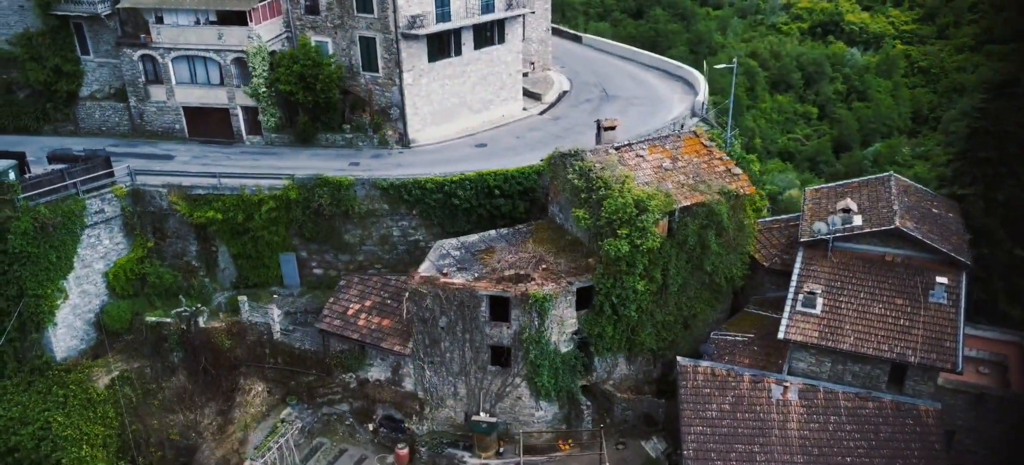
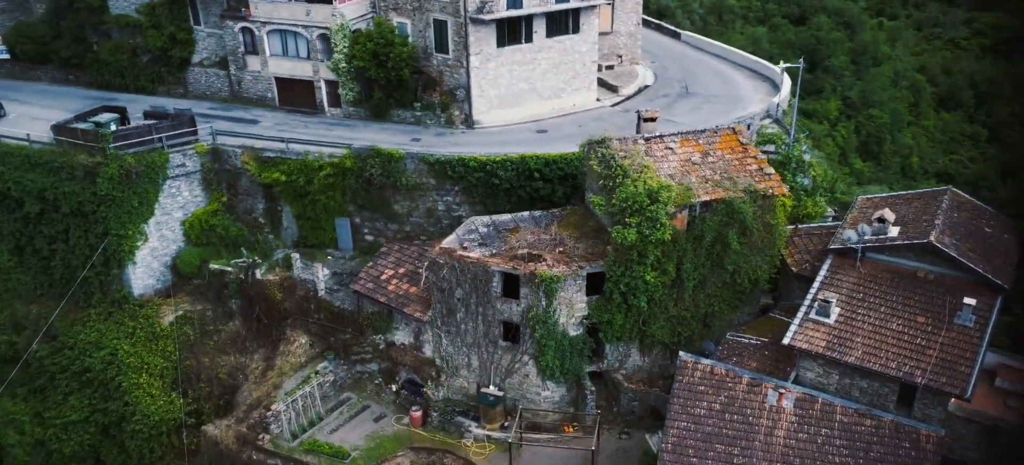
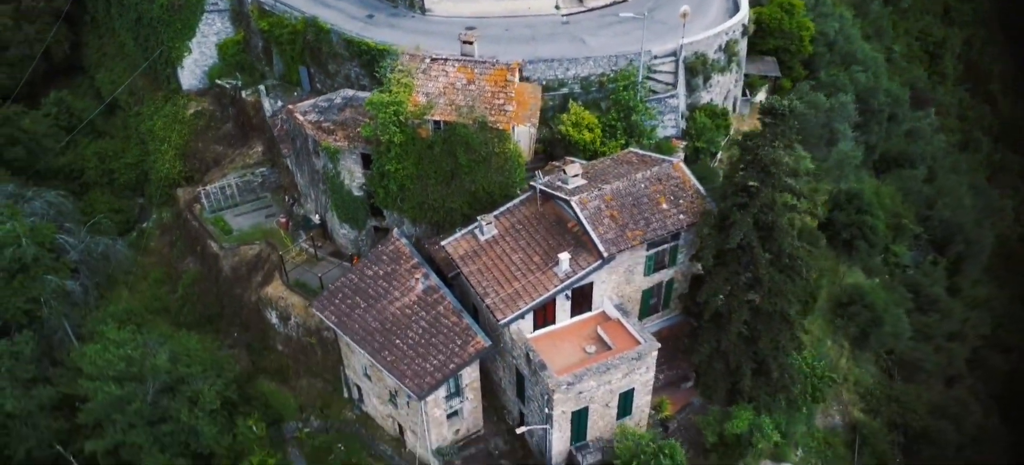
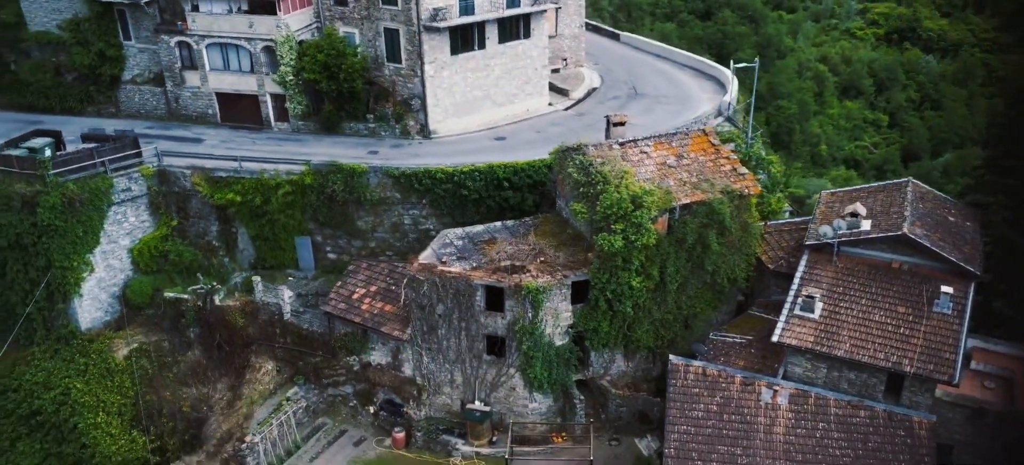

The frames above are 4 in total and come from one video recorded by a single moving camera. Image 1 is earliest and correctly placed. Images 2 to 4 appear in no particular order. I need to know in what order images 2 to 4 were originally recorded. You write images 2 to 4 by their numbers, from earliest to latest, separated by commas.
4, 2, 3
